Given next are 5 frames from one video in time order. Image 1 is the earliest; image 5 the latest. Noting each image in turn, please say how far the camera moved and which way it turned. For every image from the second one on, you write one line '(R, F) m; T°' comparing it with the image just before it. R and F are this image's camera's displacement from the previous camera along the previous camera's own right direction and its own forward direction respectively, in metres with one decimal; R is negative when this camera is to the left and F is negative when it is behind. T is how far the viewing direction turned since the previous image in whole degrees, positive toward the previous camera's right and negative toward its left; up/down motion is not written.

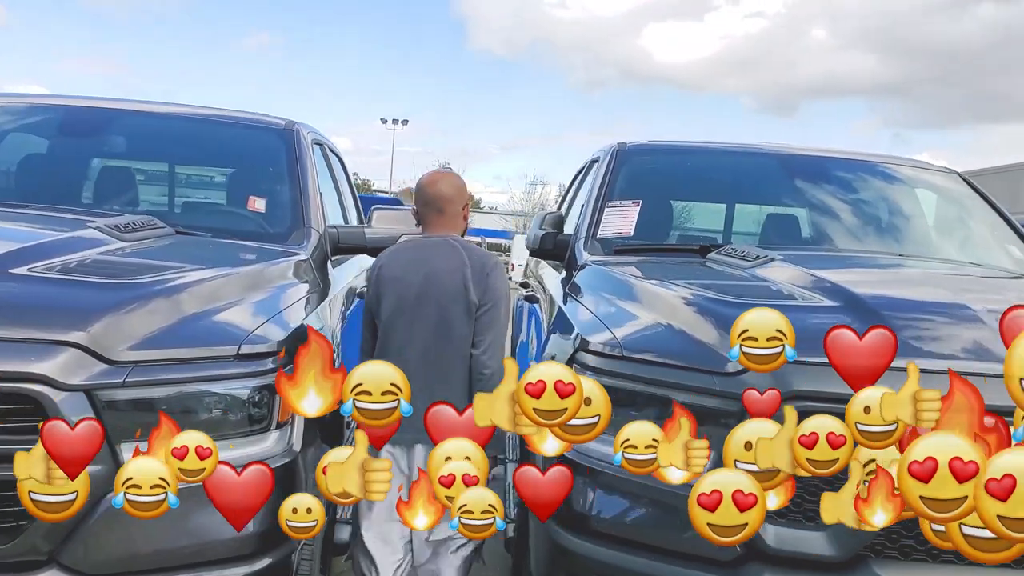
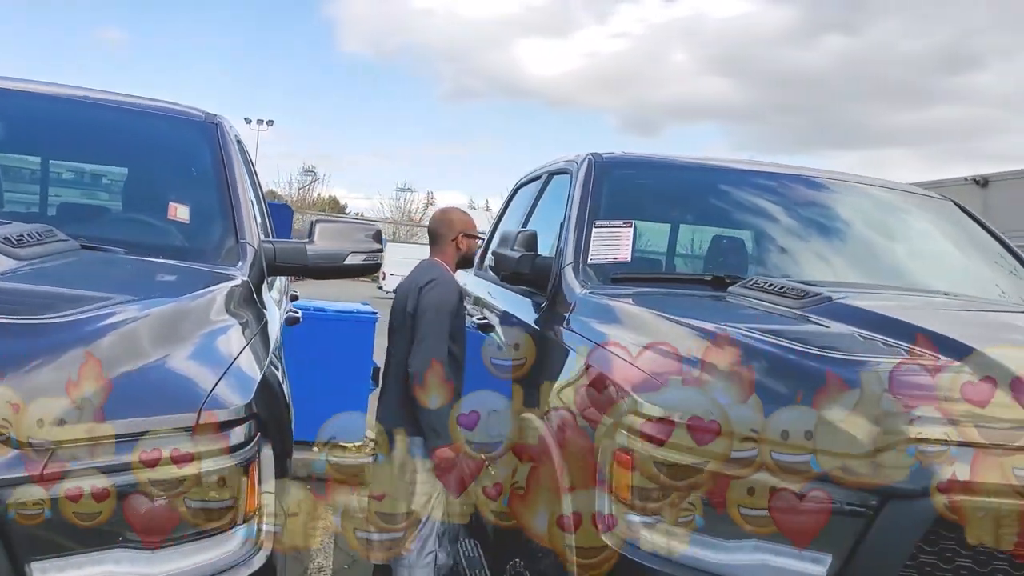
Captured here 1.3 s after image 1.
(-0.3, +0.5) m; +8°
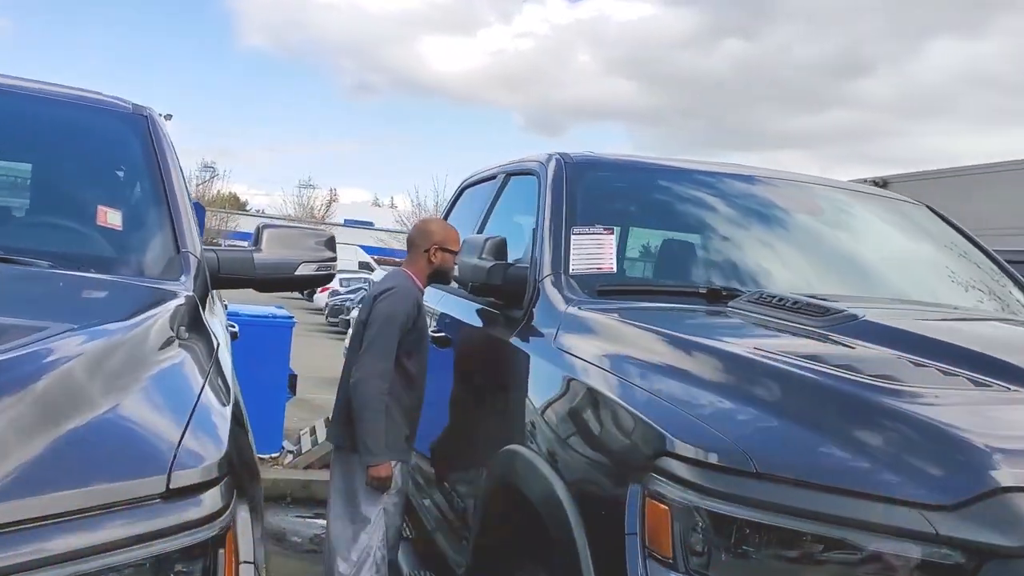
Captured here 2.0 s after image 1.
(-0.2, +0.3) m; +6°
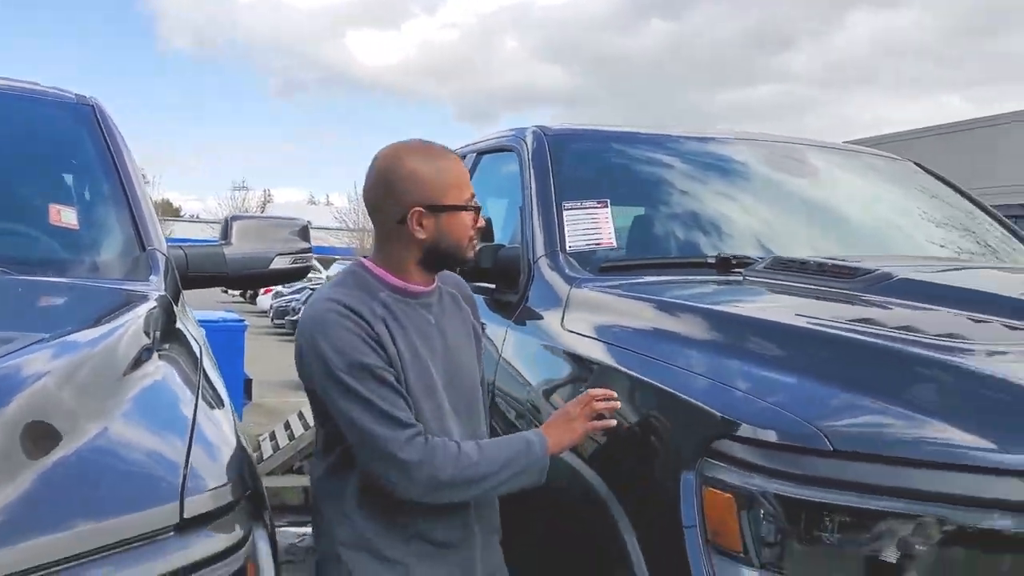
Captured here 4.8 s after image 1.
(-0.1, +0.2) m; +3°
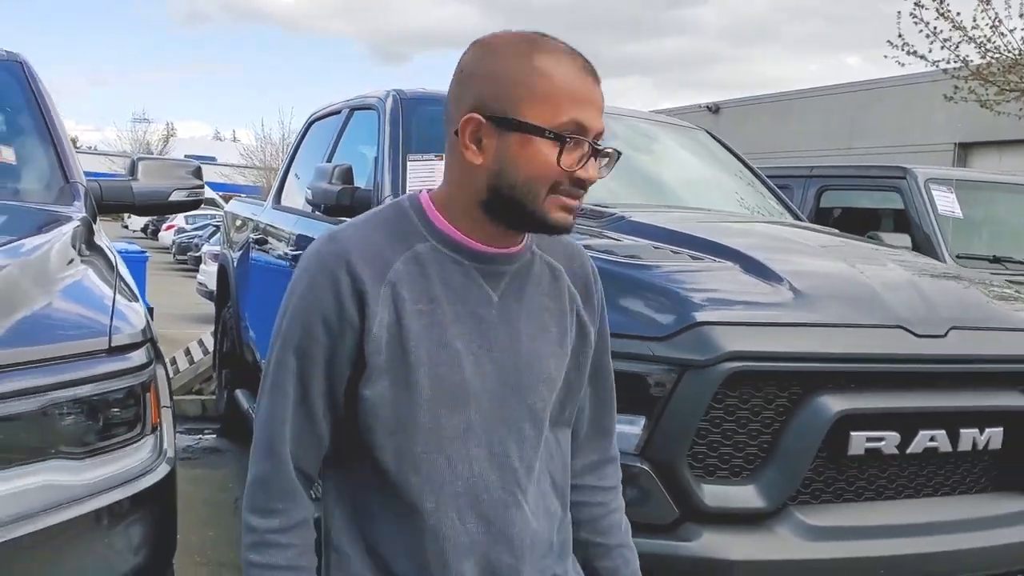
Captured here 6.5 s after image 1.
(+0.2, -0.7) m; +5°
